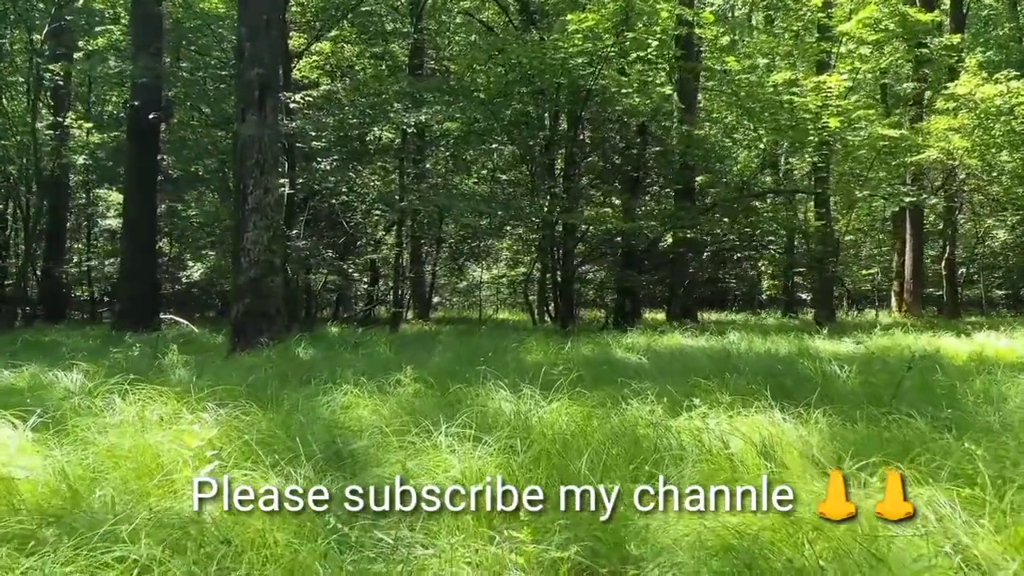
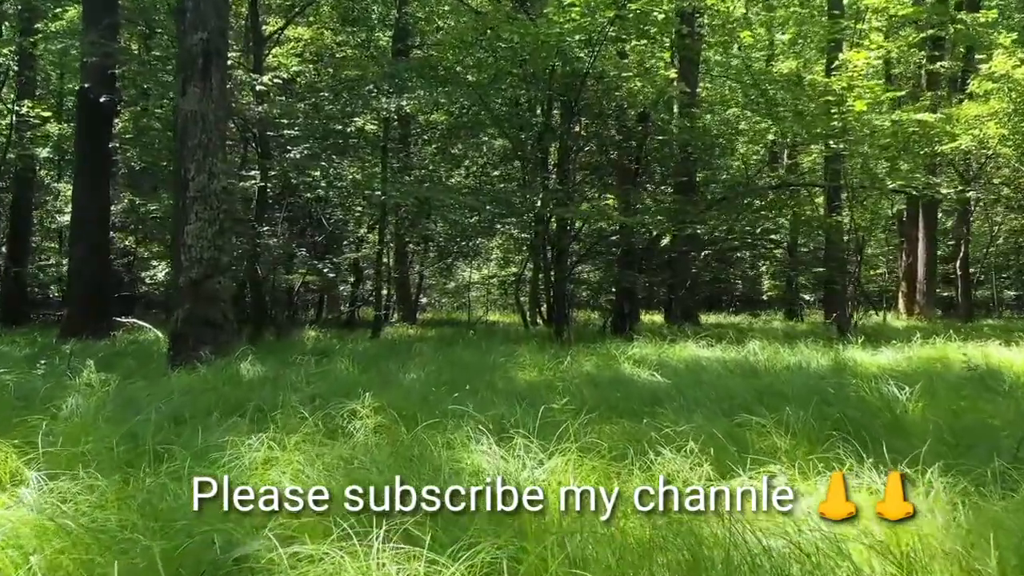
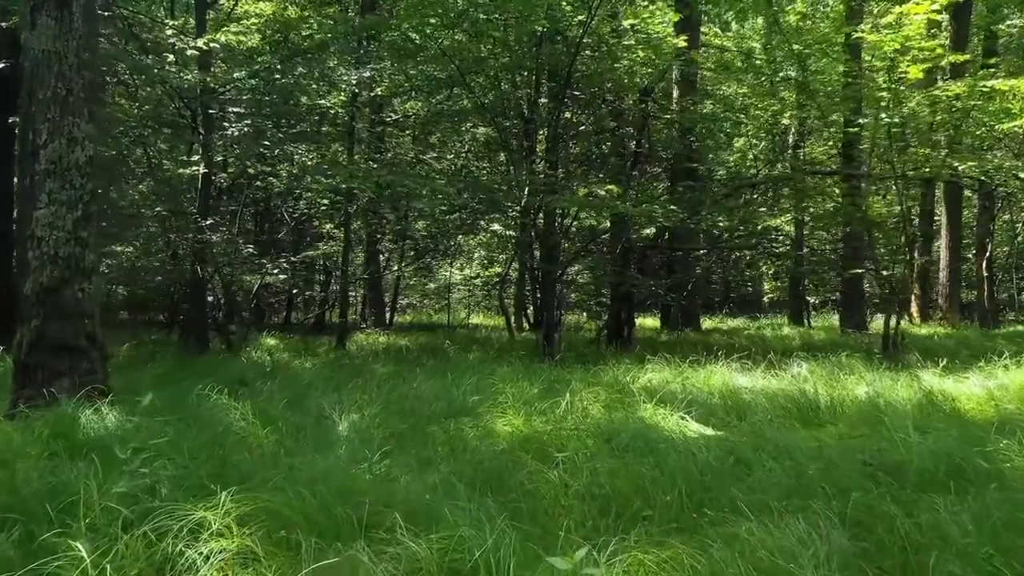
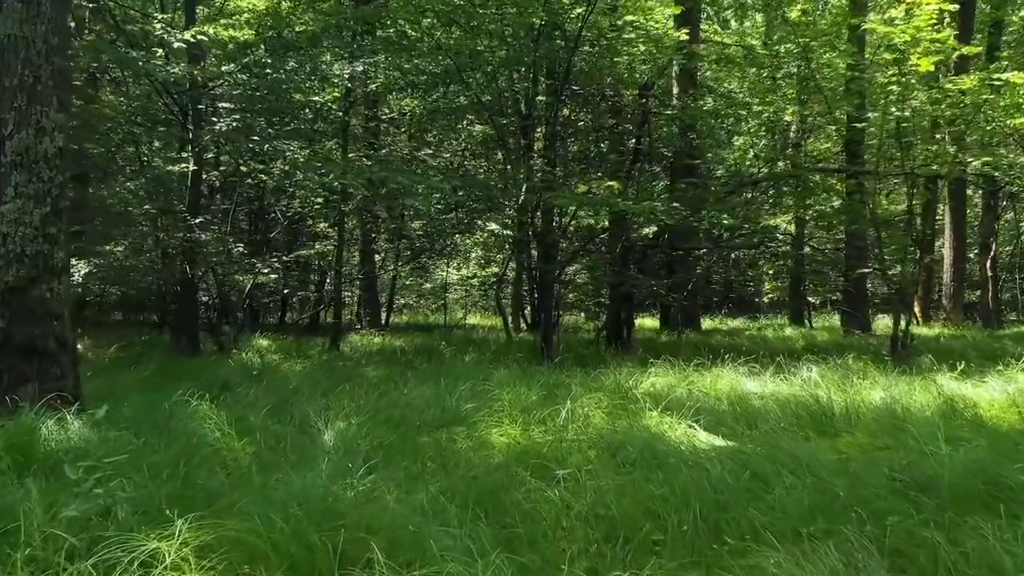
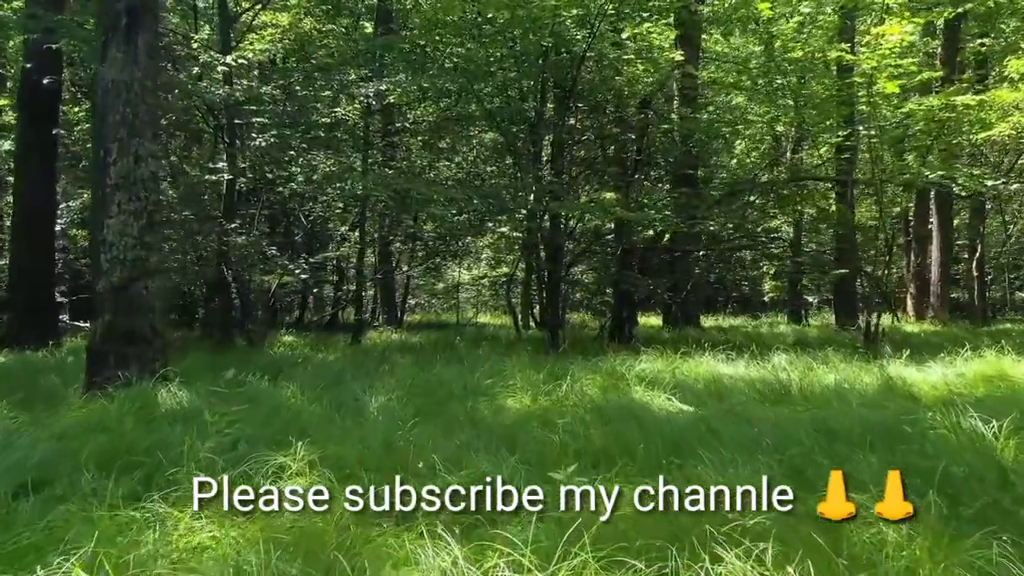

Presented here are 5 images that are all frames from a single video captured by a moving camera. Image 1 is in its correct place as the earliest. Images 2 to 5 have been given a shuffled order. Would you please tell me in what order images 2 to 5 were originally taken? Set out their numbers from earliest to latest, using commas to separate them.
2, 5, 3, 4
